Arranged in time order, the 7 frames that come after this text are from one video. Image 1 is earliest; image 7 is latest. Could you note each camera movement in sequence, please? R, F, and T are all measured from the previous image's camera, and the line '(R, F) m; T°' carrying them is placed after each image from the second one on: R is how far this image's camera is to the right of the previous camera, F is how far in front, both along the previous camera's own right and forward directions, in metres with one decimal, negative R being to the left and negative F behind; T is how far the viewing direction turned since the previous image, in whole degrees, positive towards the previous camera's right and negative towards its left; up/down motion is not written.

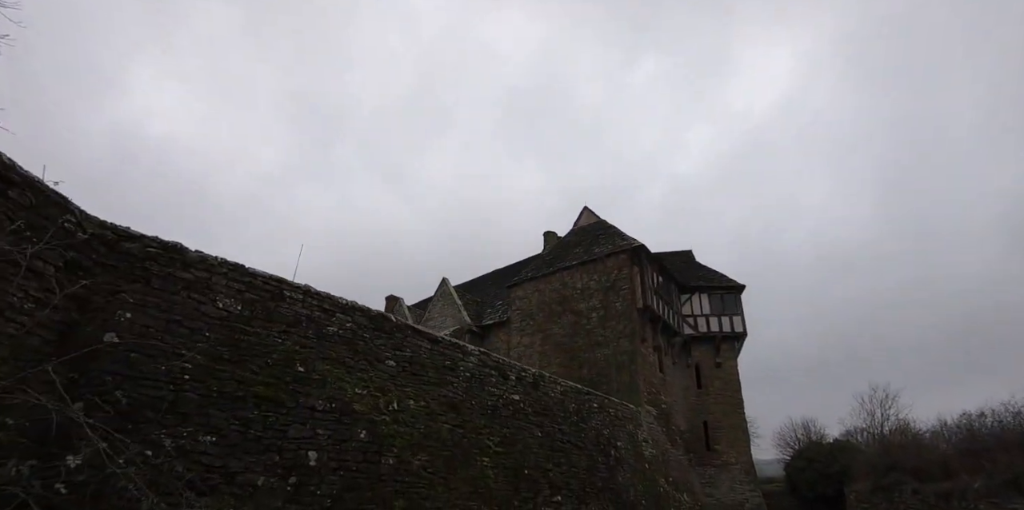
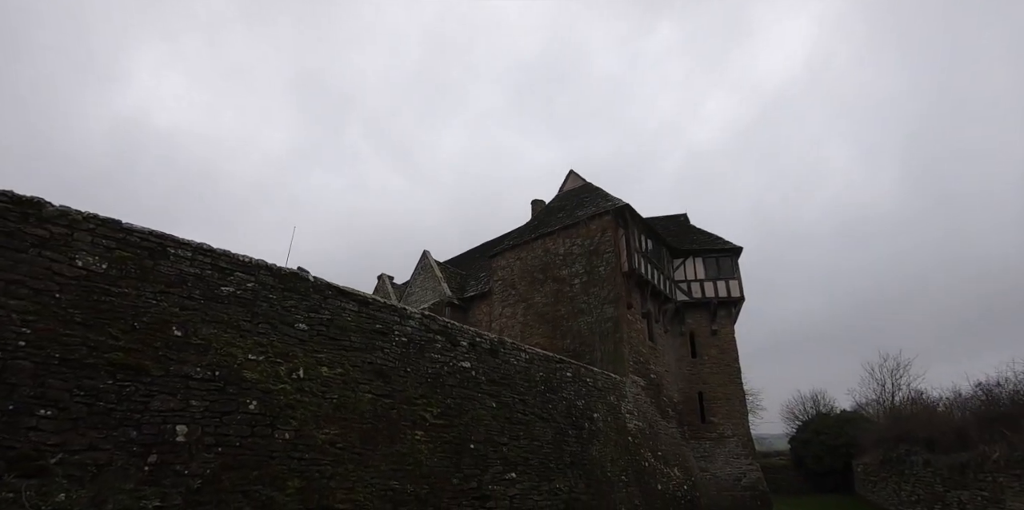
(+1.2, +1.1) m; -2°
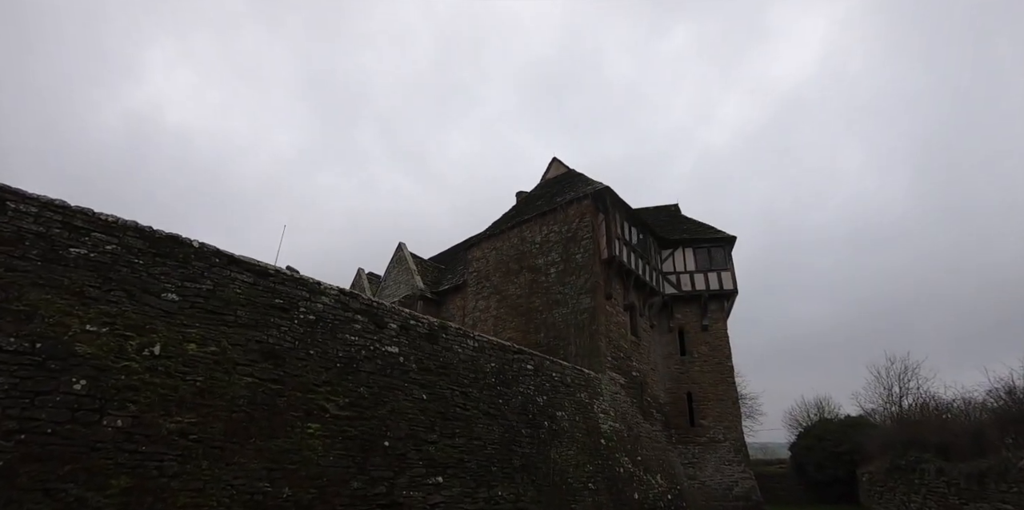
(+1.2, +1.1) m; -2°
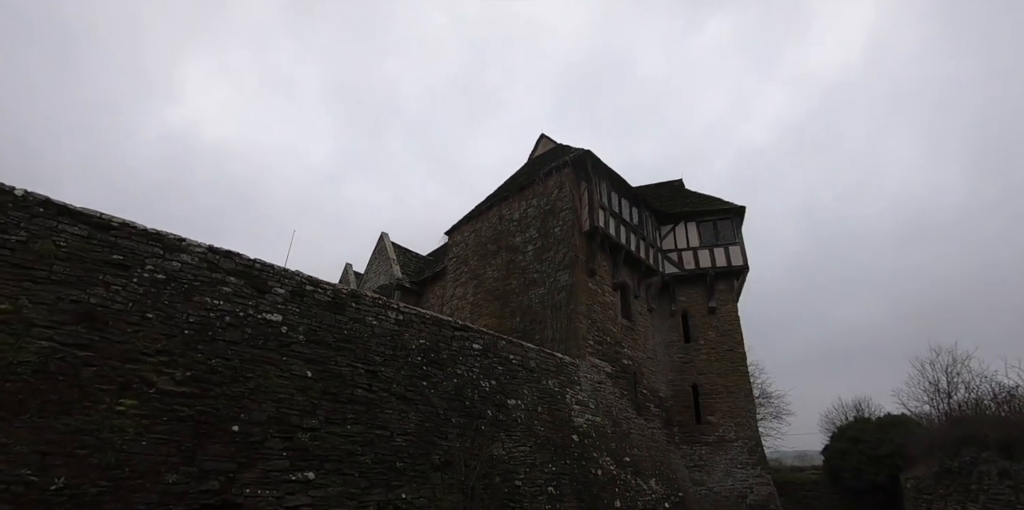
(+1.7, +1.5) m; -5°
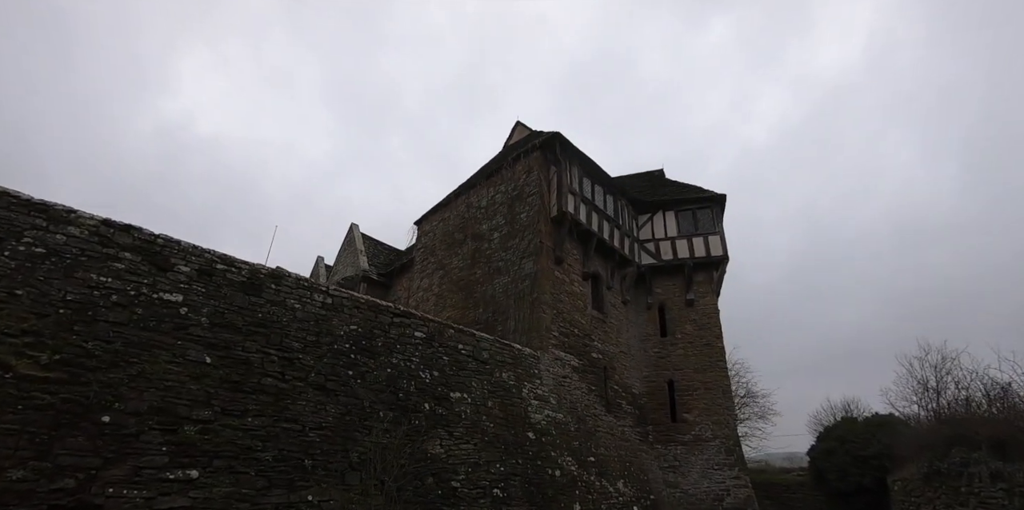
(+0.9, +0.7) m; 0°
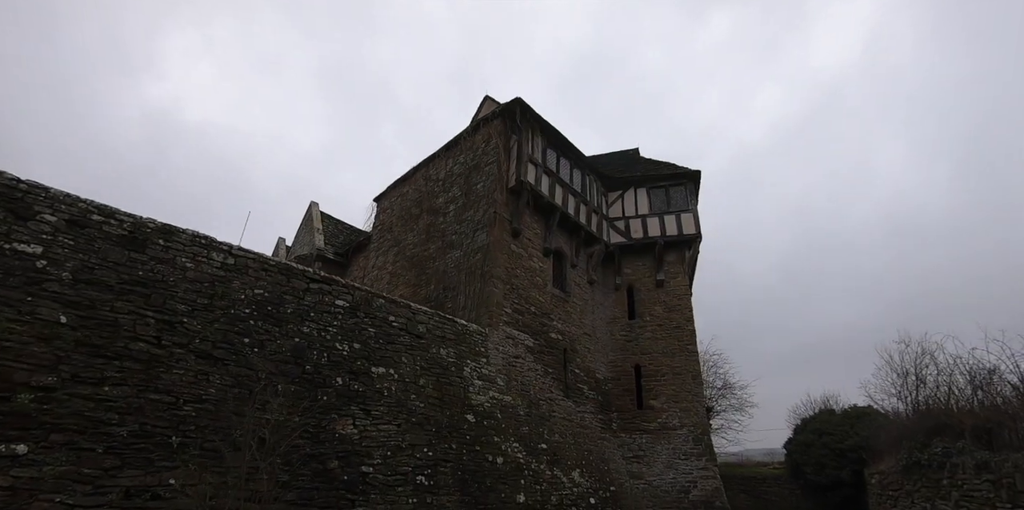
(+0.9, +0.8) m; +1°
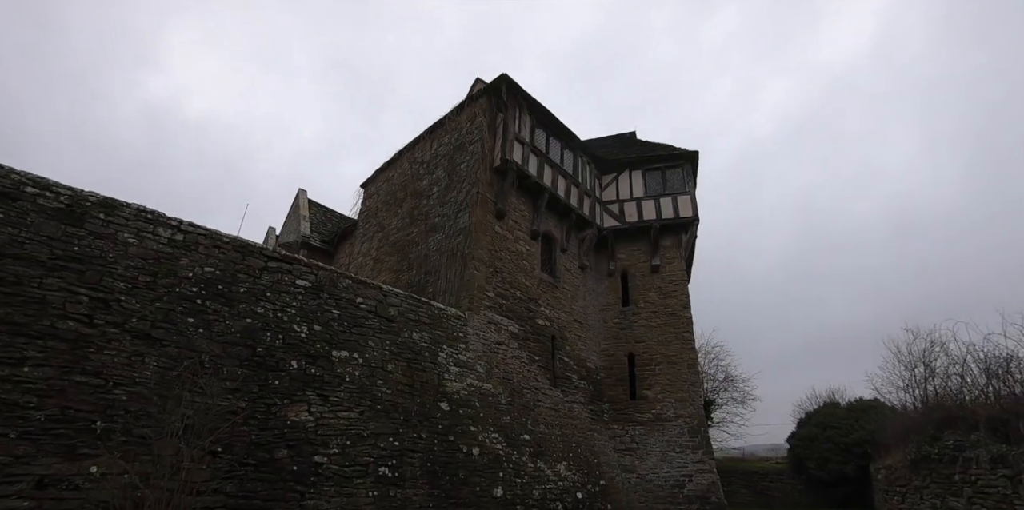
(+0.5, +0.5) m; -1°
